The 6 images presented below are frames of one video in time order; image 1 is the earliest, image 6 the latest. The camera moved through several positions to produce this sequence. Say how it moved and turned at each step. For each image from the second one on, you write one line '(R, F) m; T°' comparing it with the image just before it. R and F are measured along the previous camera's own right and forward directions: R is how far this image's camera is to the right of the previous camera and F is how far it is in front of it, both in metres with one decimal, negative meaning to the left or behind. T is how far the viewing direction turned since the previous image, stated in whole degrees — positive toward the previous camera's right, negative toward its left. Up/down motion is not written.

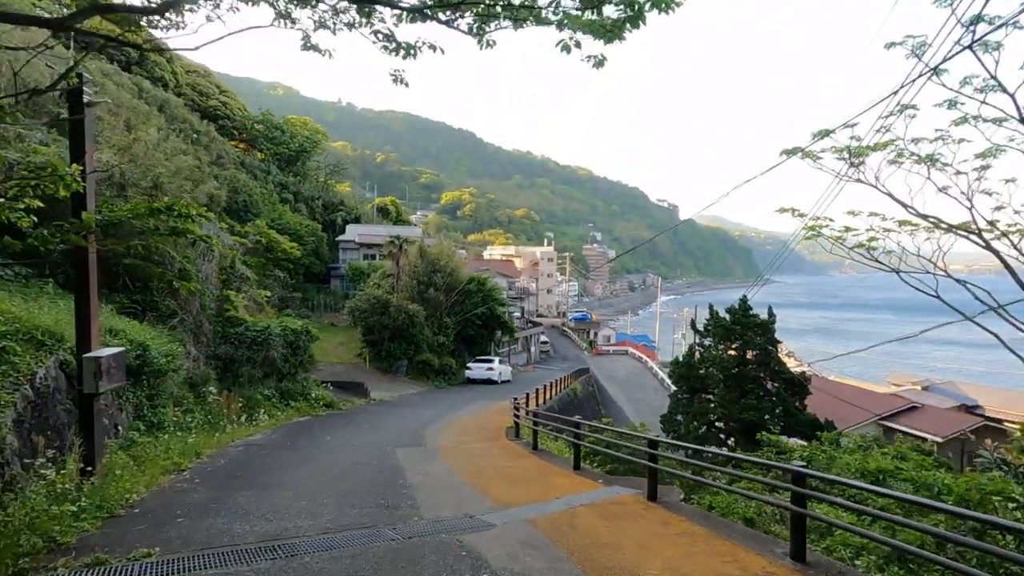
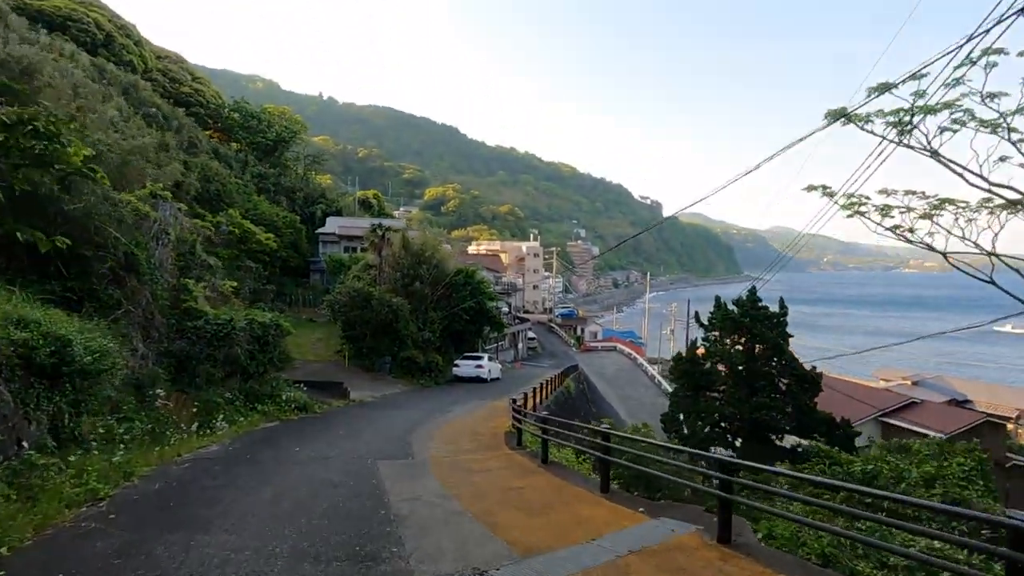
(-0.3, +1.6) m; +2°
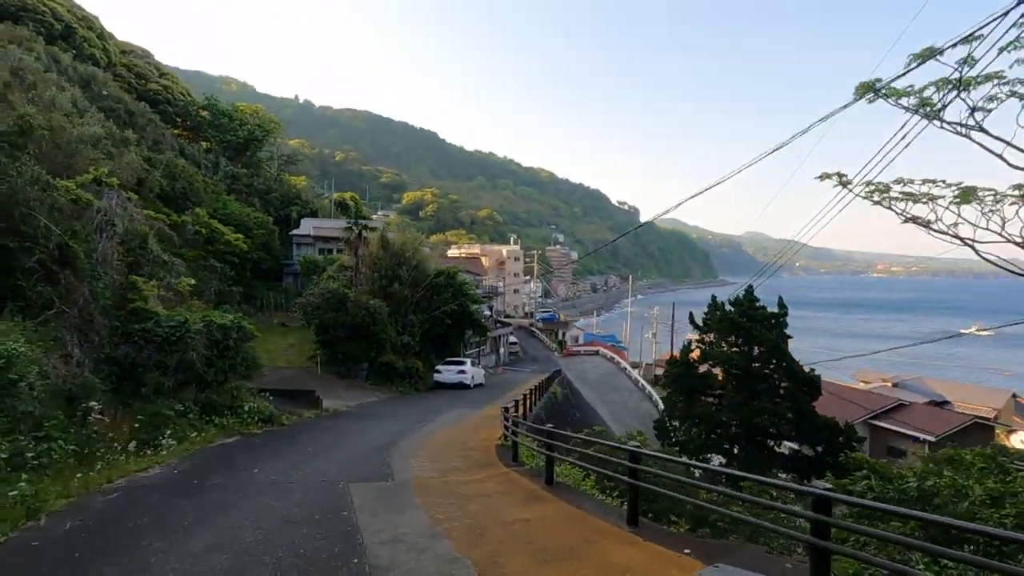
(-0.2, +1.2) m; +2°
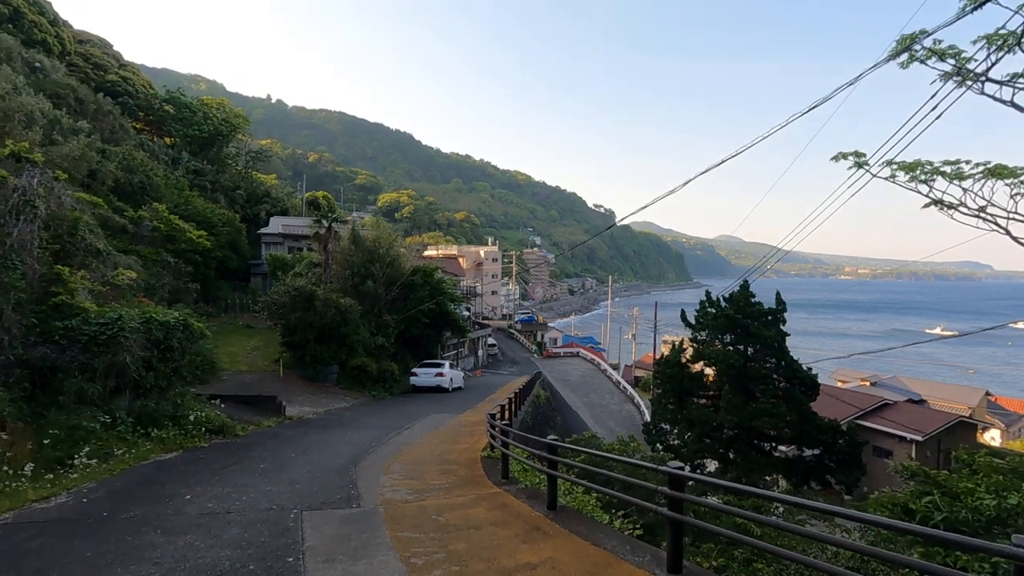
(-0.2, +1.3) m; +2°
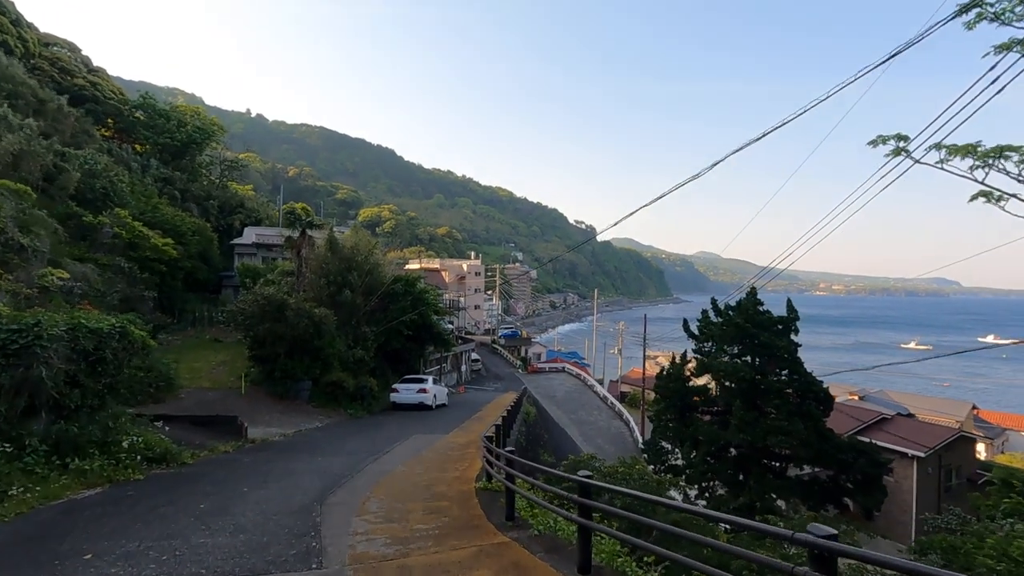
(-0.3, +1.4) m; +2°
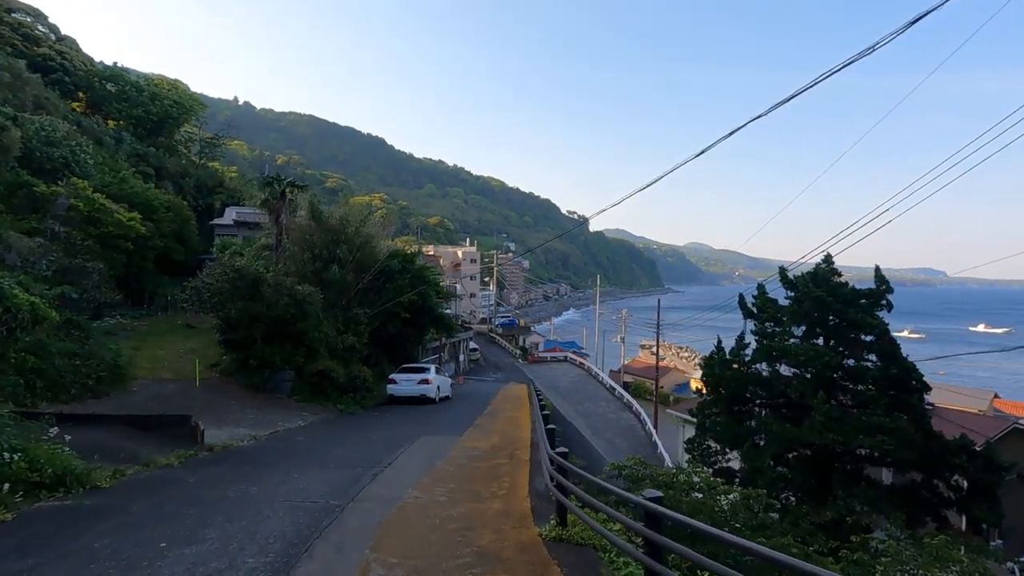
(-0.9, +3.0) m; +1°
